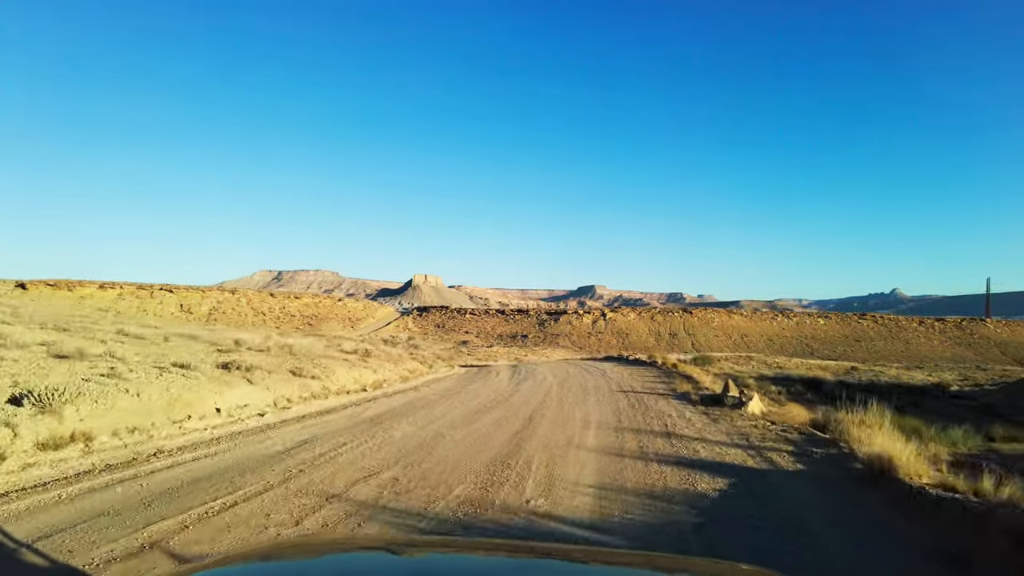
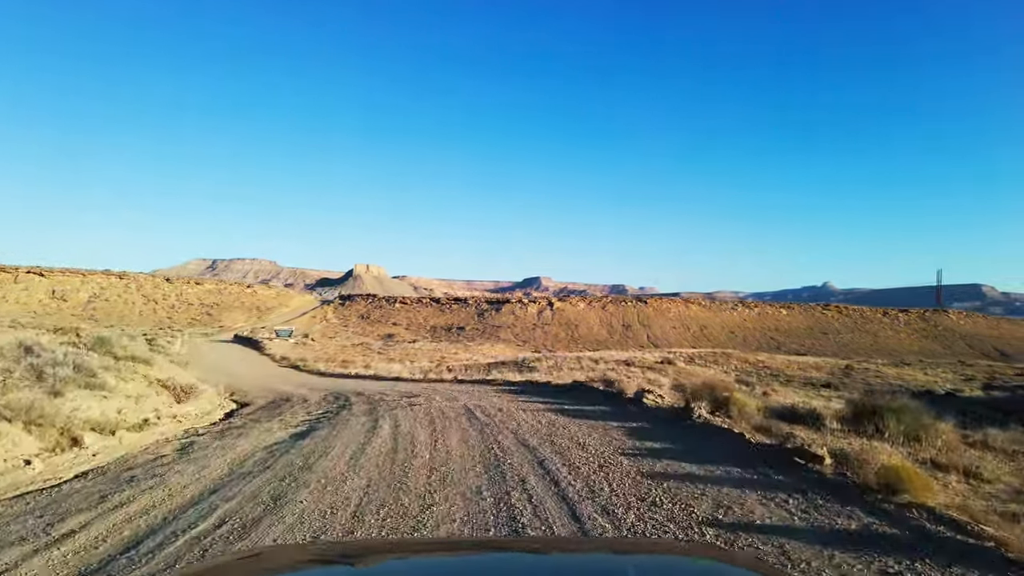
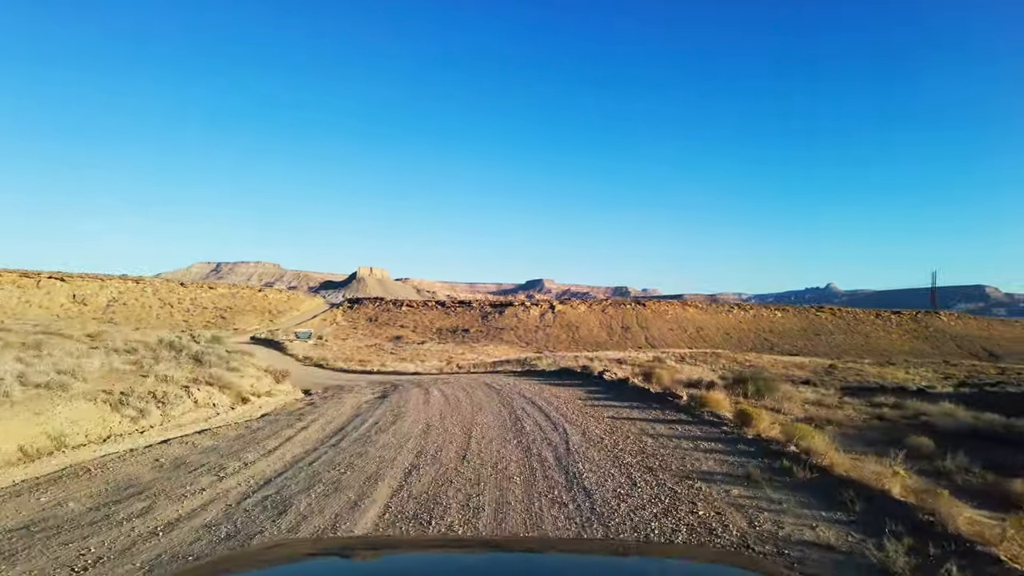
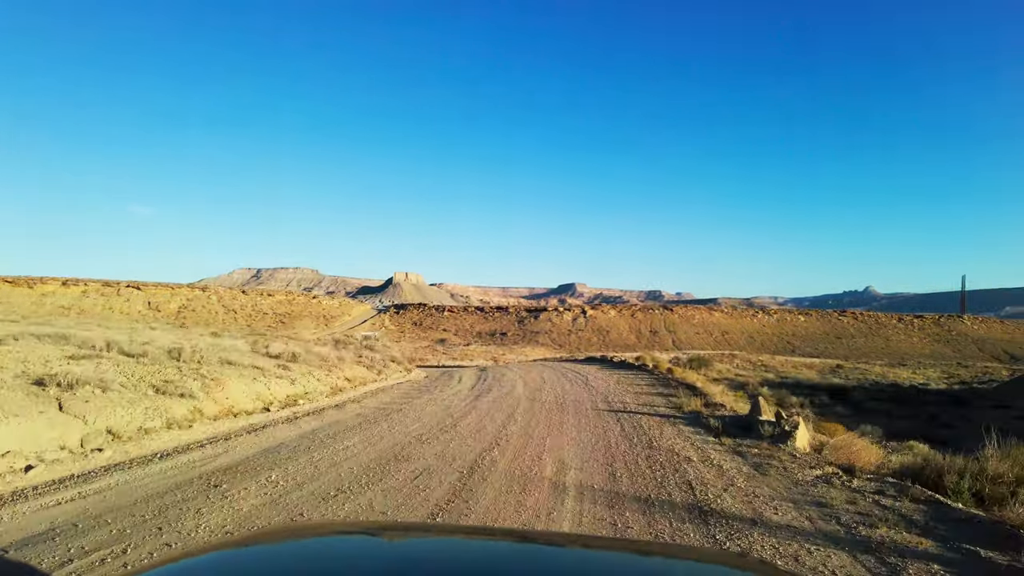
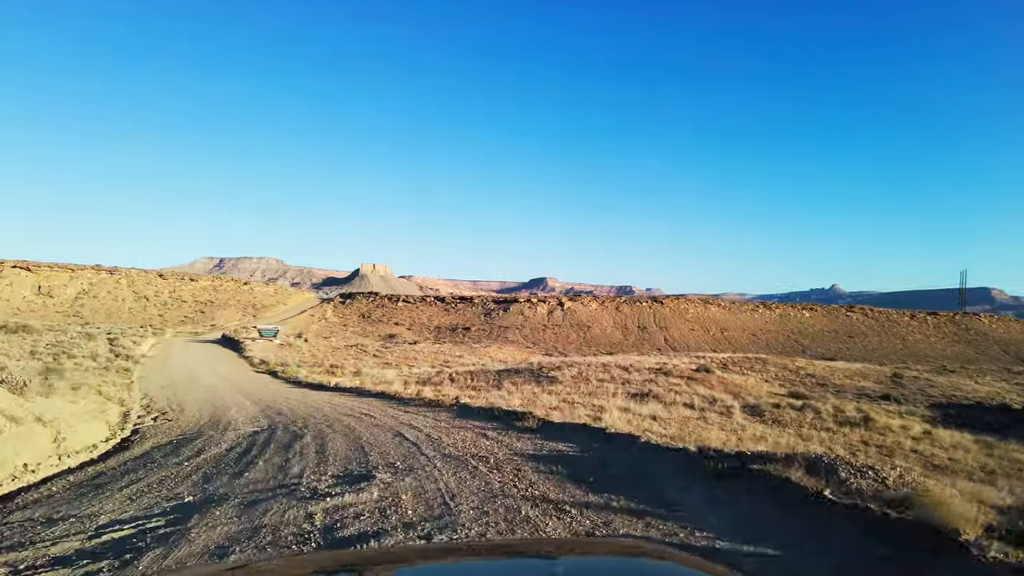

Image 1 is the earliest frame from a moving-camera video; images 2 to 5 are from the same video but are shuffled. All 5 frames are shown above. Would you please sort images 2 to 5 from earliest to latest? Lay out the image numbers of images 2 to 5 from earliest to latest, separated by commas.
4, 3, 2, 5
